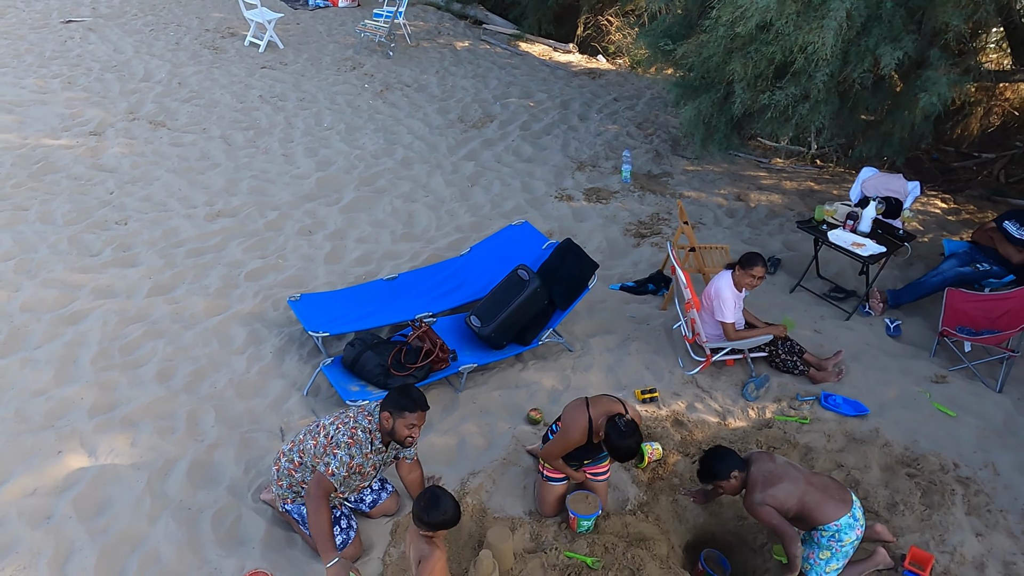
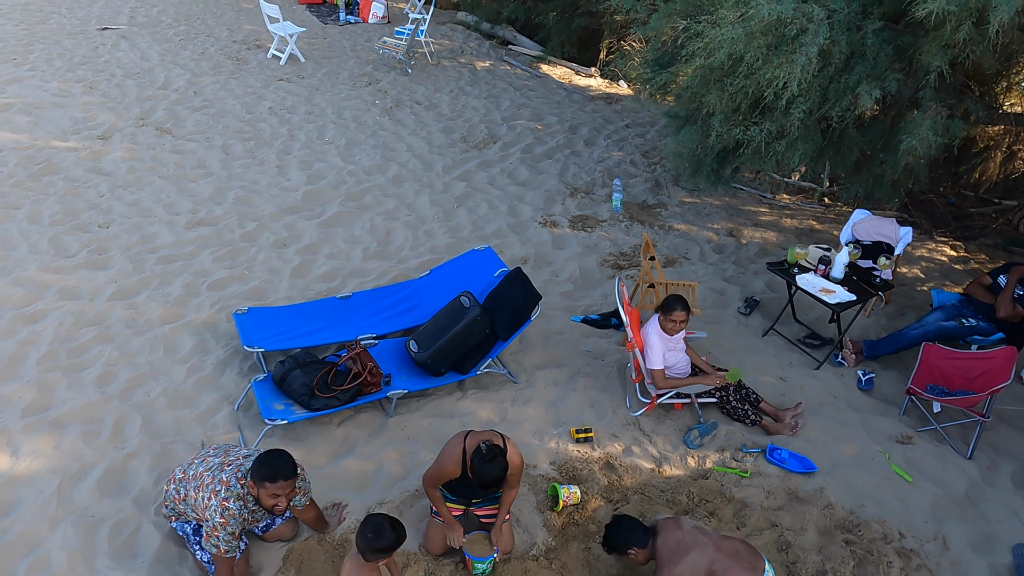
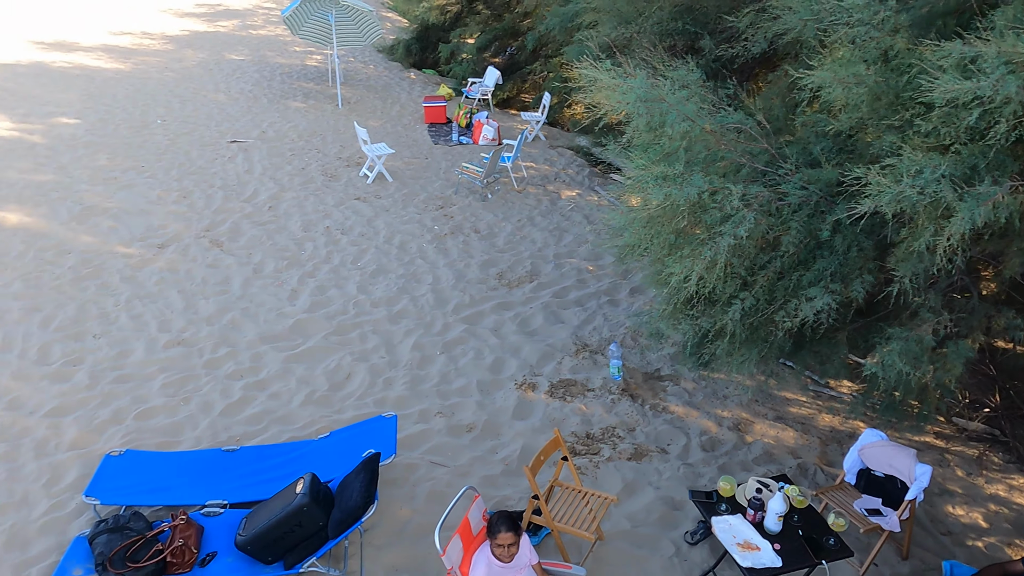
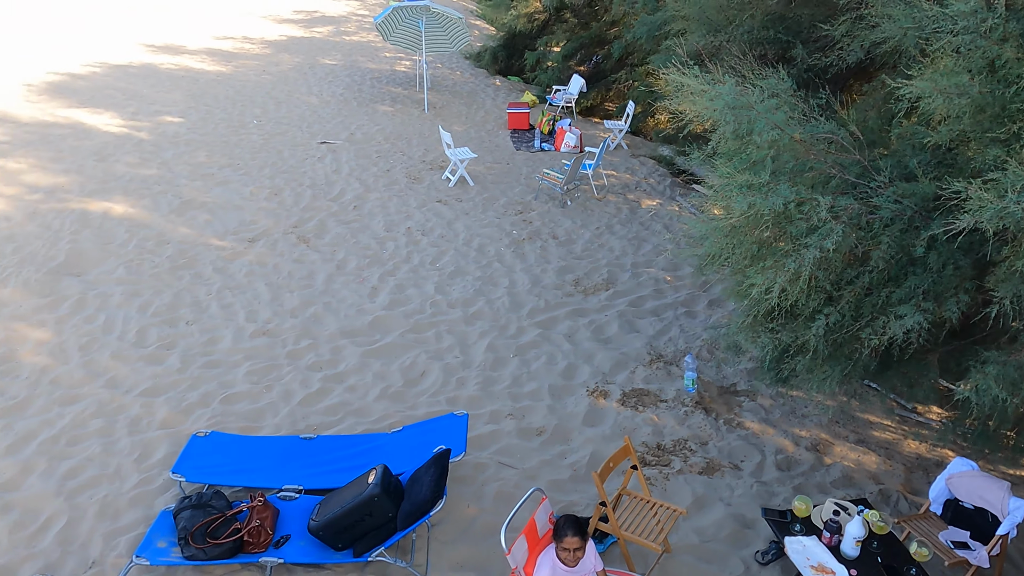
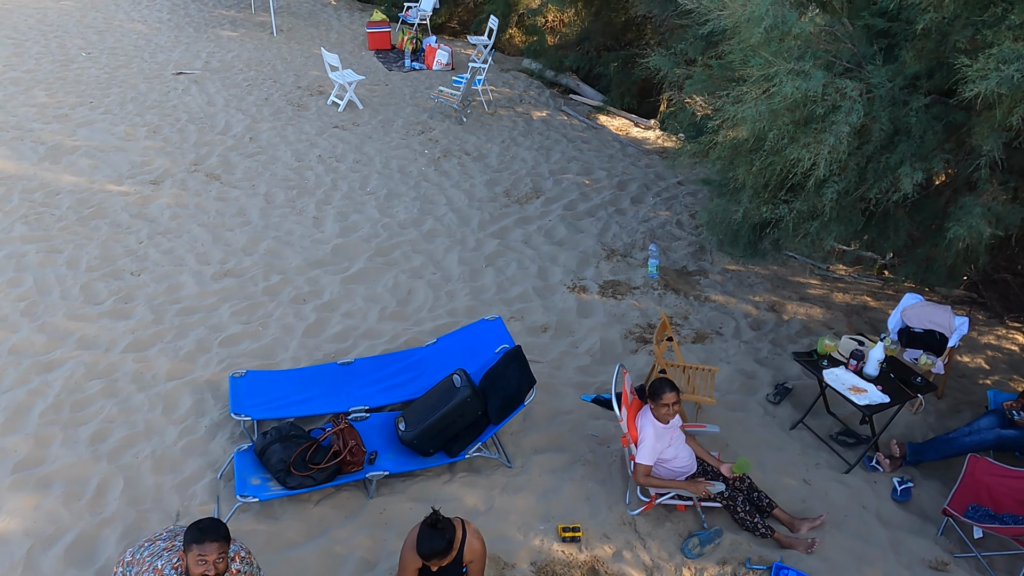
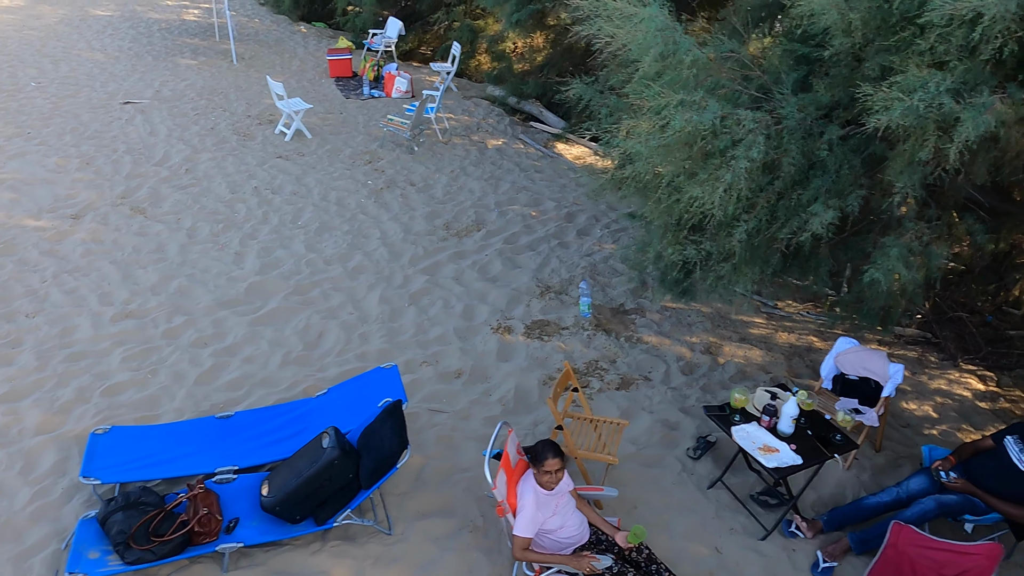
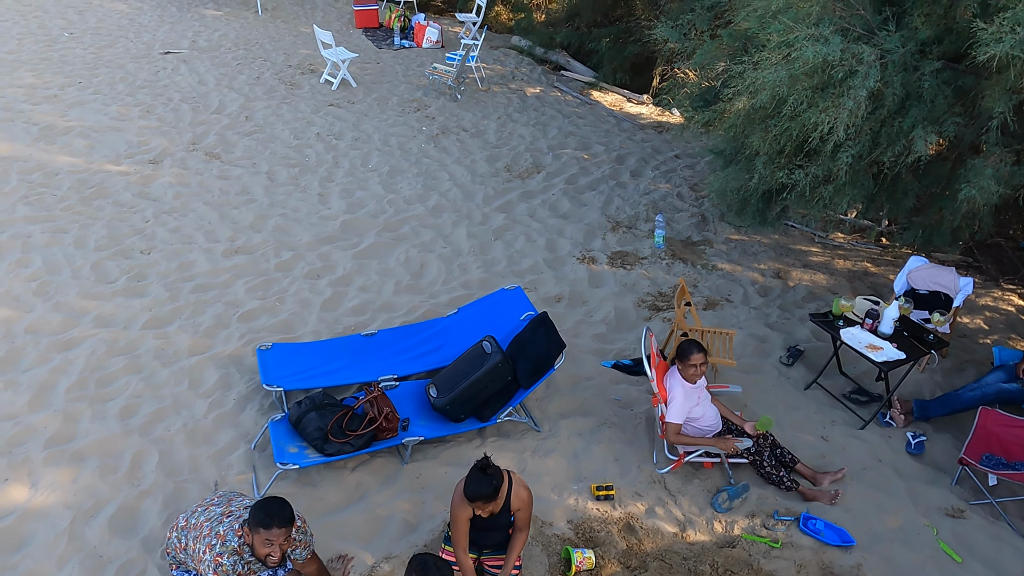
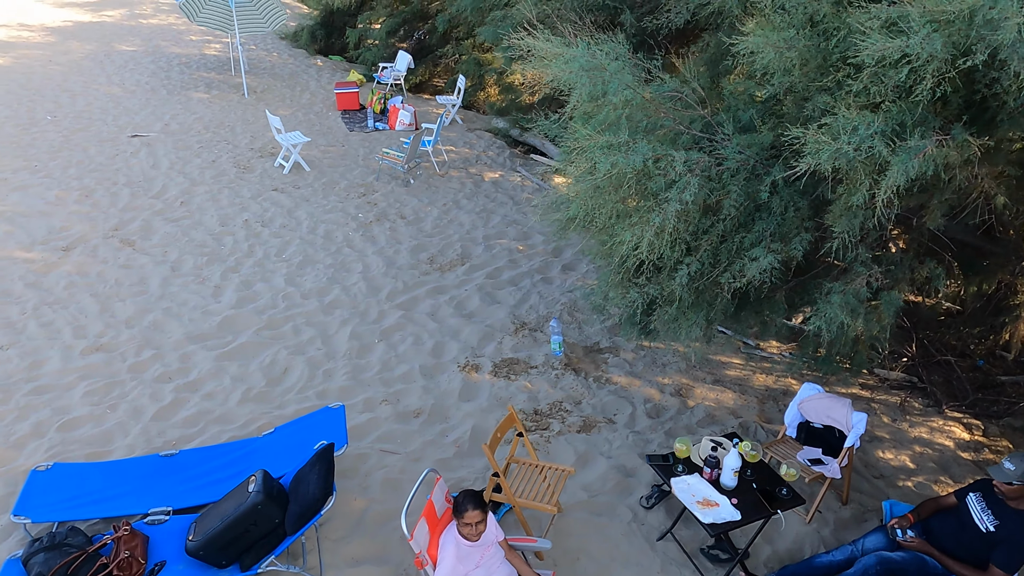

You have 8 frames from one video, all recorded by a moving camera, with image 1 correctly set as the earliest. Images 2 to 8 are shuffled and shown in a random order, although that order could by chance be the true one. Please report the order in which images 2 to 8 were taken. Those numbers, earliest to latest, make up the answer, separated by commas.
2, 7, 5, 6, 8, 3, 4
